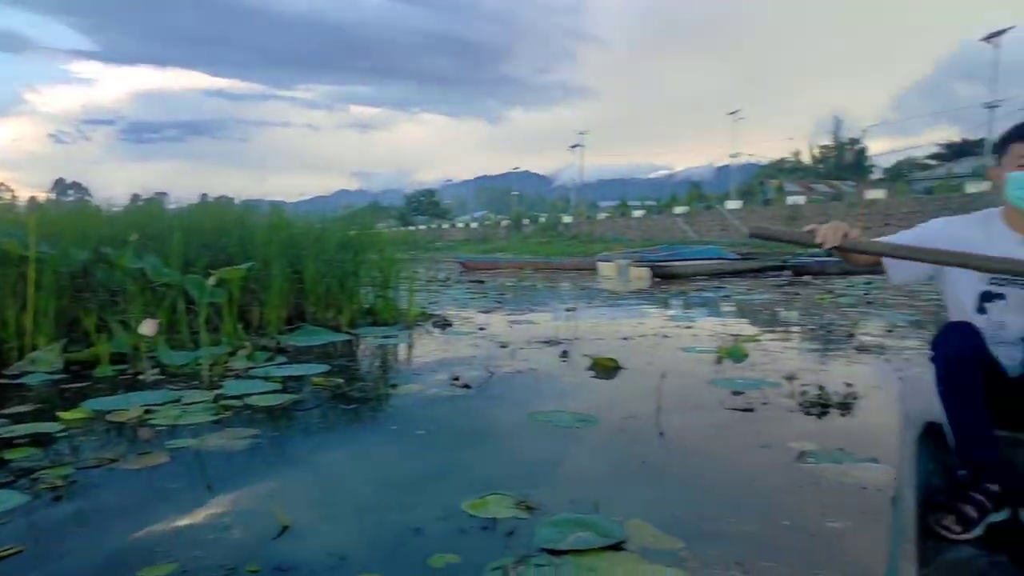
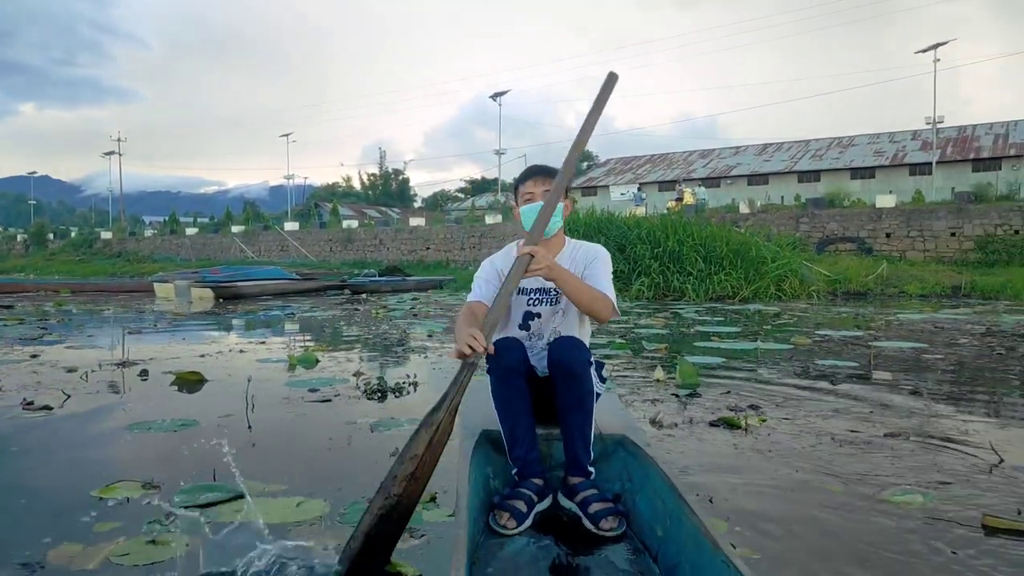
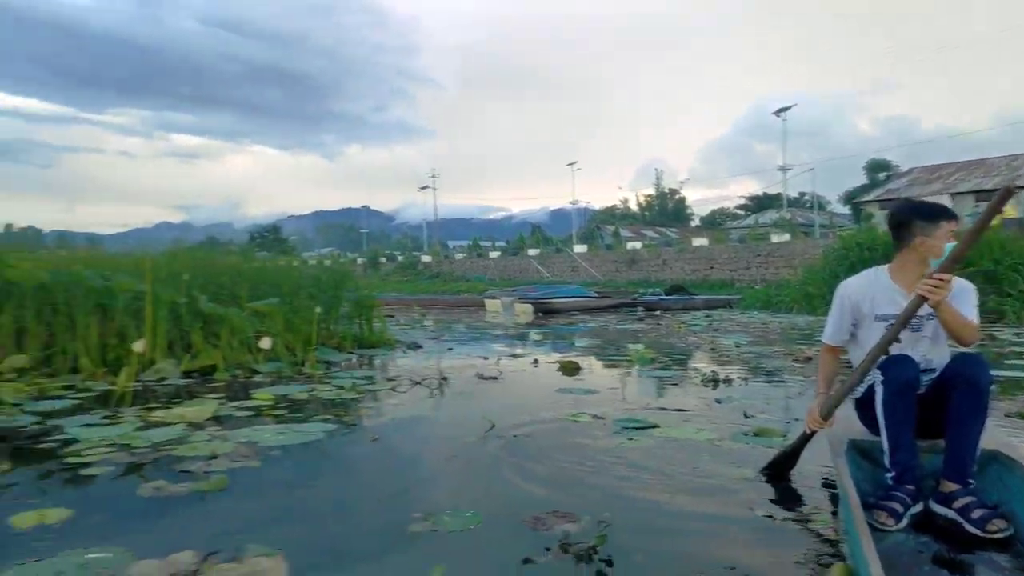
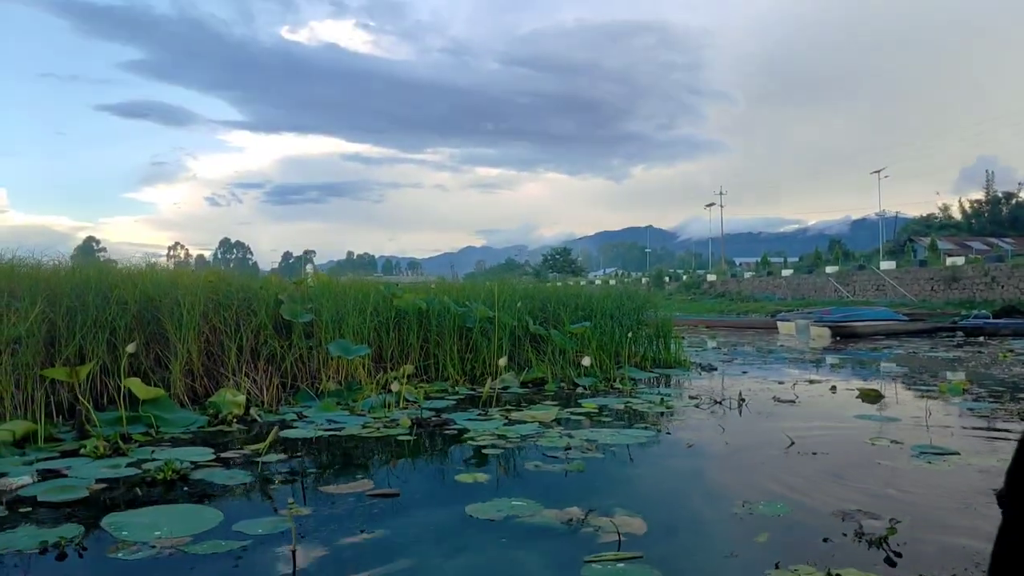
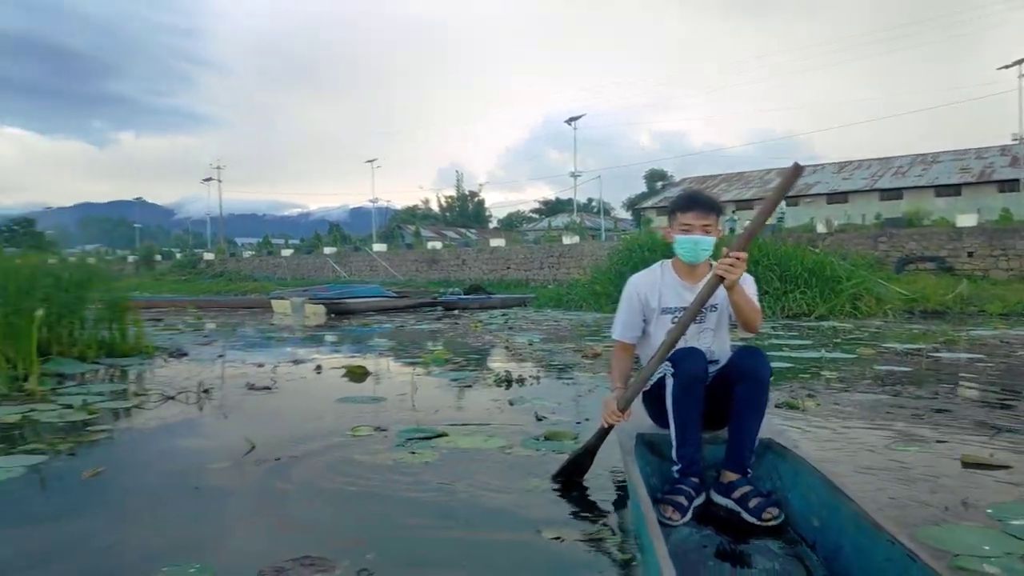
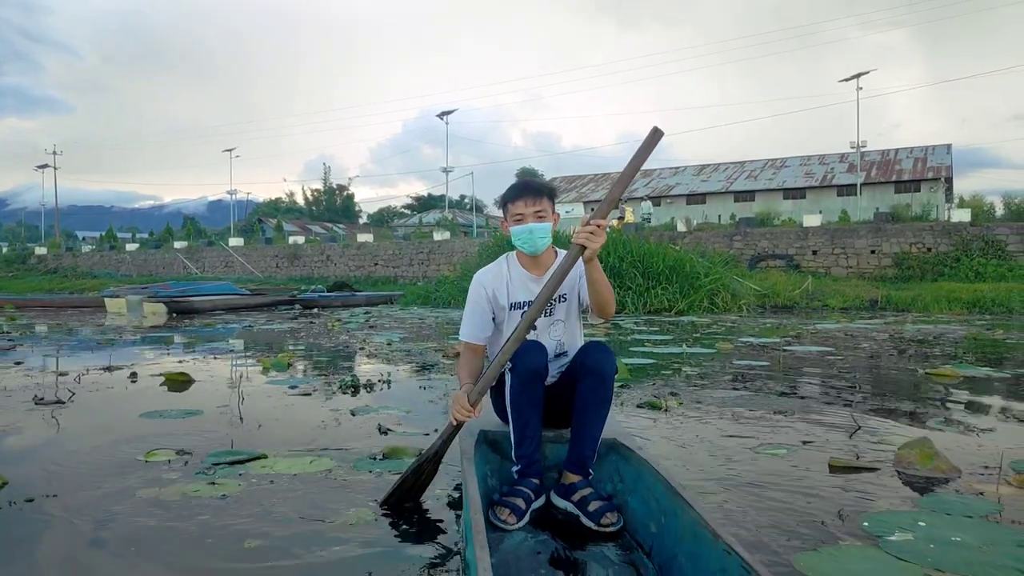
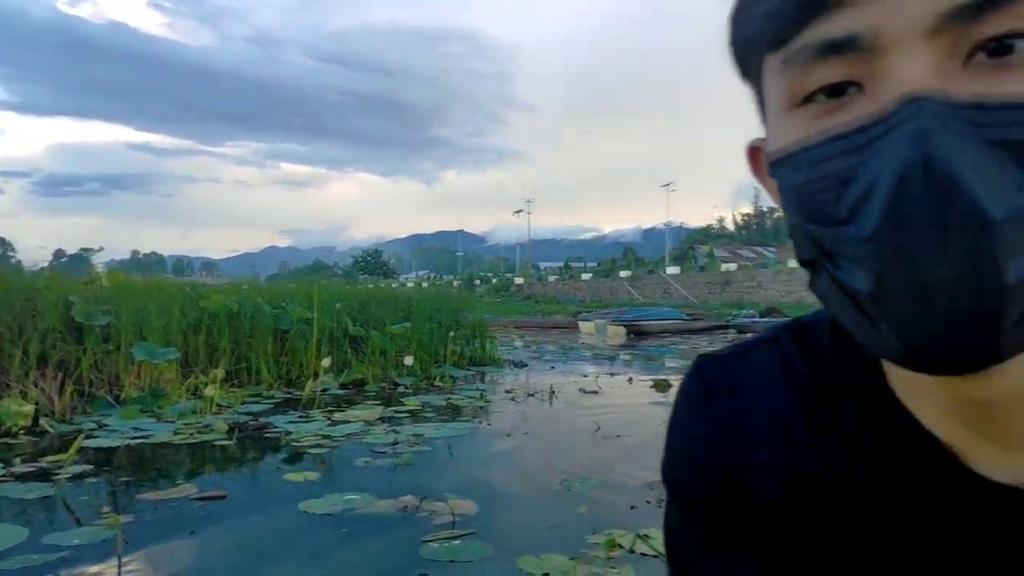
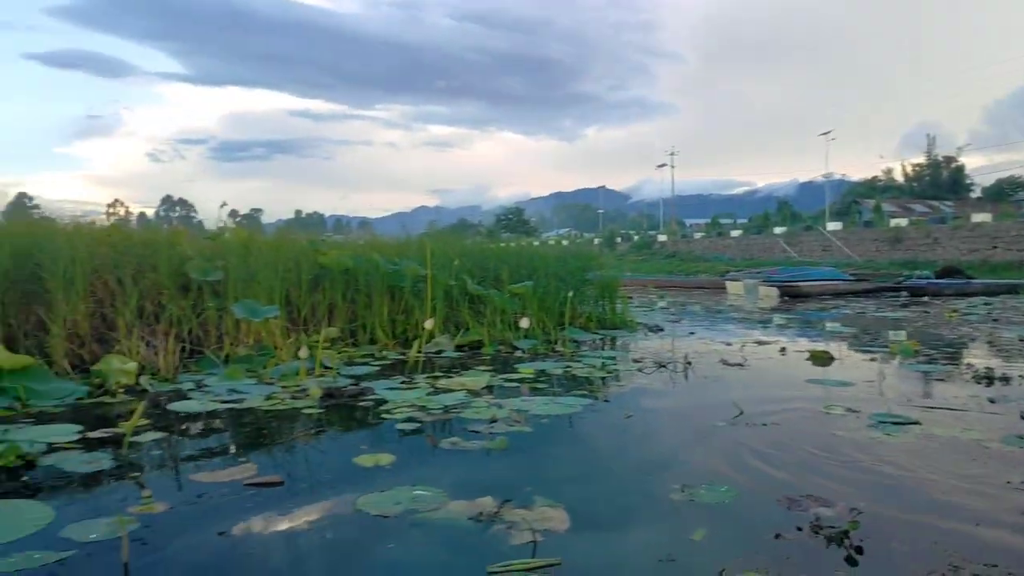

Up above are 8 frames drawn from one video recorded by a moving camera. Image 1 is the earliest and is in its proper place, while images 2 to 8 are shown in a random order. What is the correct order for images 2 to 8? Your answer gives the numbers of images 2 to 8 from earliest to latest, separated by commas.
2, 6, 5, 3, 8, 4, 7
